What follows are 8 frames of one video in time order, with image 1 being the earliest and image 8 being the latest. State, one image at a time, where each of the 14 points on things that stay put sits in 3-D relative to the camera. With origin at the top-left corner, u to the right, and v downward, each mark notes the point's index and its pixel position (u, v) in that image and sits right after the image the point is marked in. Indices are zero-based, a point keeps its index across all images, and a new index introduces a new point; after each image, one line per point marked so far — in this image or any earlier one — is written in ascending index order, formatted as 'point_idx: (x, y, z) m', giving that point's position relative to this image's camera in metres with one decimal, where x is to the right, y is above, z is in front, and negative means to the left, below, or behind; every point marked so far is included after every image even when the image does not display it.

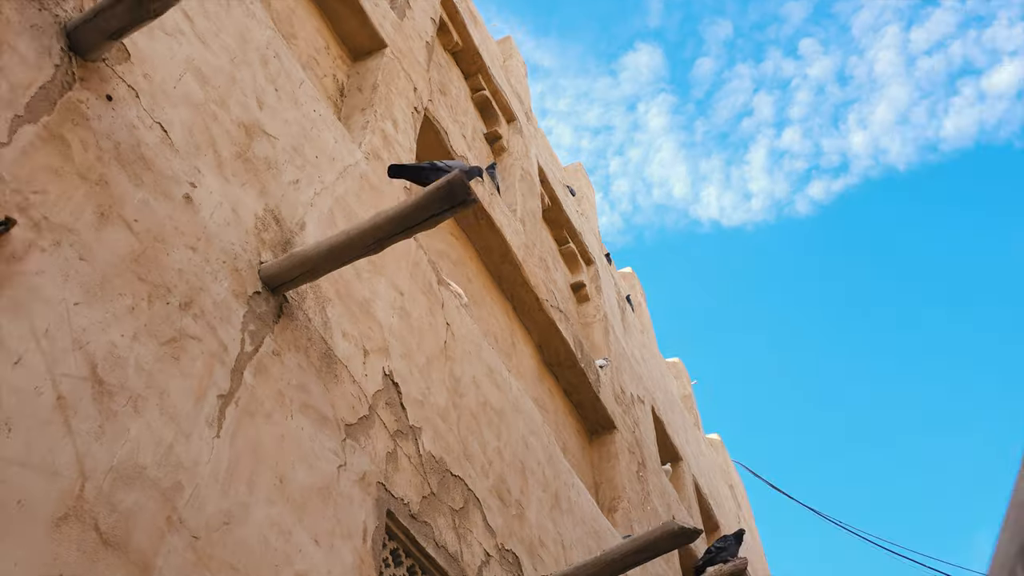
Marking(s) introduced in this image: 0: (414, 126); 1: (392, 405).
0: (-0.6, +1.0, +5.6) m
1: (-0.5, -0.5, +3.9) m
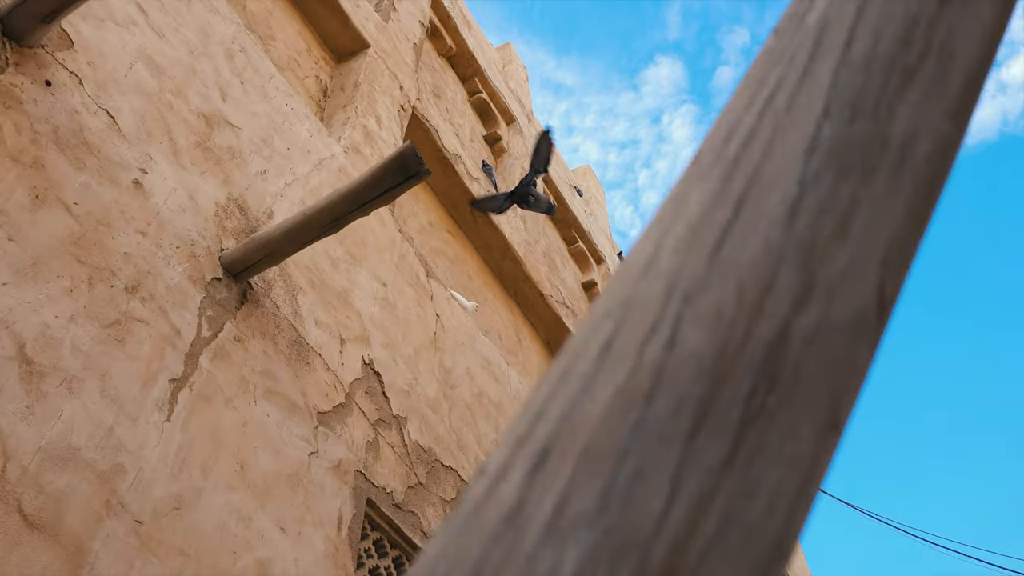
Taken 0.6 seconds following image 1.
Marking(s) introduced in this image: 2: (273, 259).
0: (-0.7, +1.0, +5.5) m
1: (-0.6, -0.4, +3.8) m
2: (-0.8, +0.1, +3.2) m
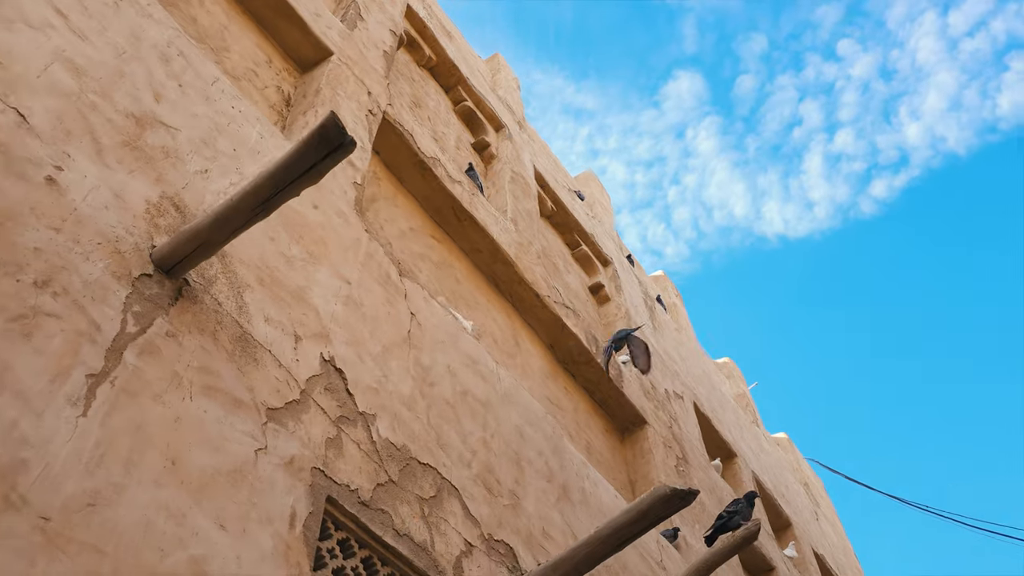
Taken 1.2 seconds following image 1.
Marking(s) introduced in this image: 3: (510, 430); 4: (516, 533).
0: (-0.8, +0.9, +5.4) m
1: (-0.7, -0.4, +3.6) m
2: (-1.0, +0.1, +3.1) m
3: (0.0, -0.7, +4.8) m
4: (0.0, -1.1, +4.3) m
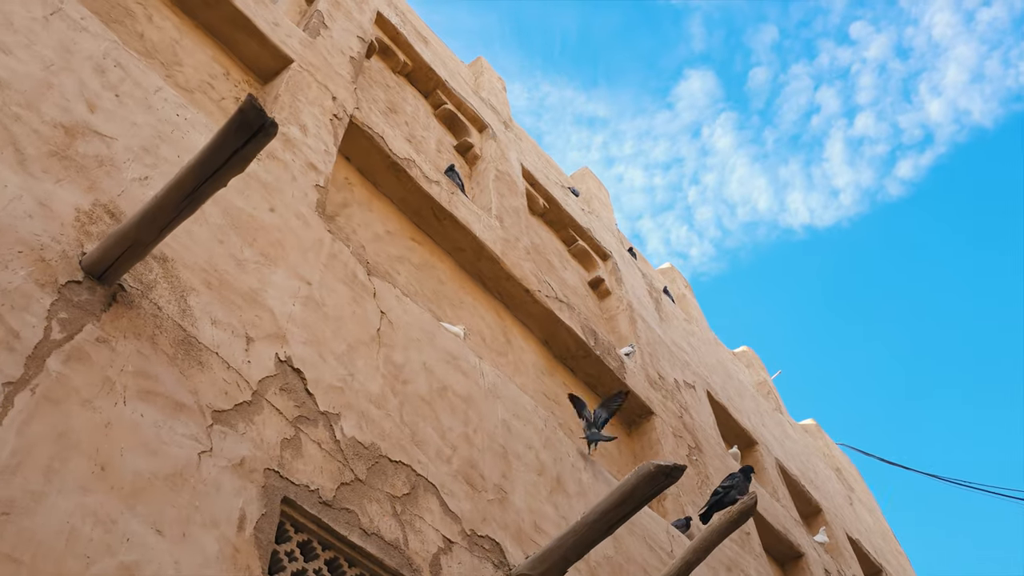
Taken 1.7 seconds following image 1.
0: (-1.0, +0.9, +5.3) m
1: (-0.8, -0.4, +3.5) m
2: (-1.2, +0.1, +3.0) m
3: (-0.1, -0.7, +4.7) m
4: (0.0, -1.1, +4.1) m
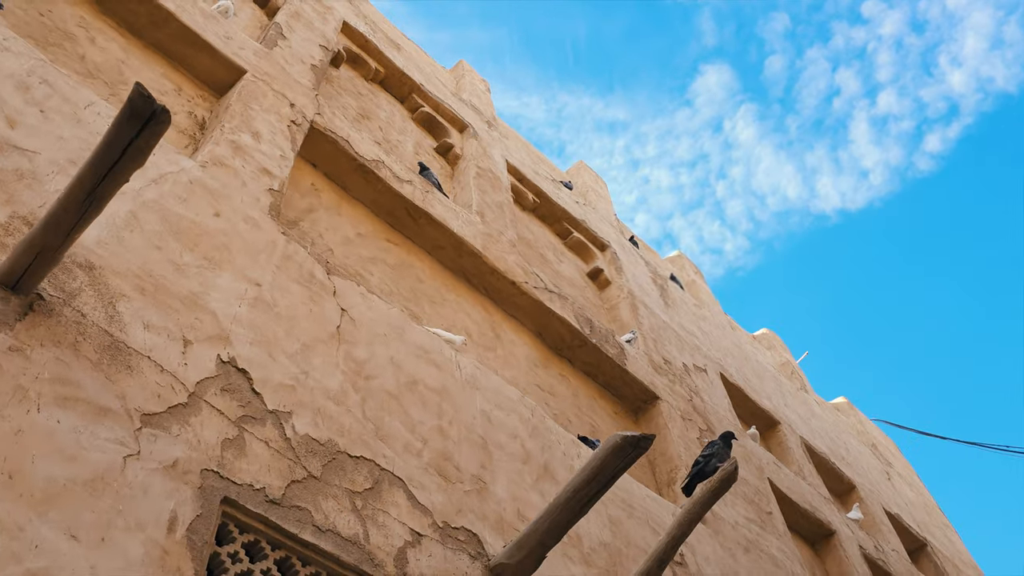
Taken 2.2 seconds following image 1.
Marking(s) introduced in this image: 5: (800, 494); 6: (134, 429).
0: (-1.3, +0.8, +5.3) m
1: (-1.0, -0.4, +3.4) m
2: (-1.5, +0.1, +2.9) m
3: (-0.2, -0.6, +4.6) m
4: (-0.1, -1.0, +4.0) m
5: (+2.4, -1.7, +7.8) m
6: (-1.2, -0.4, +2.9) m
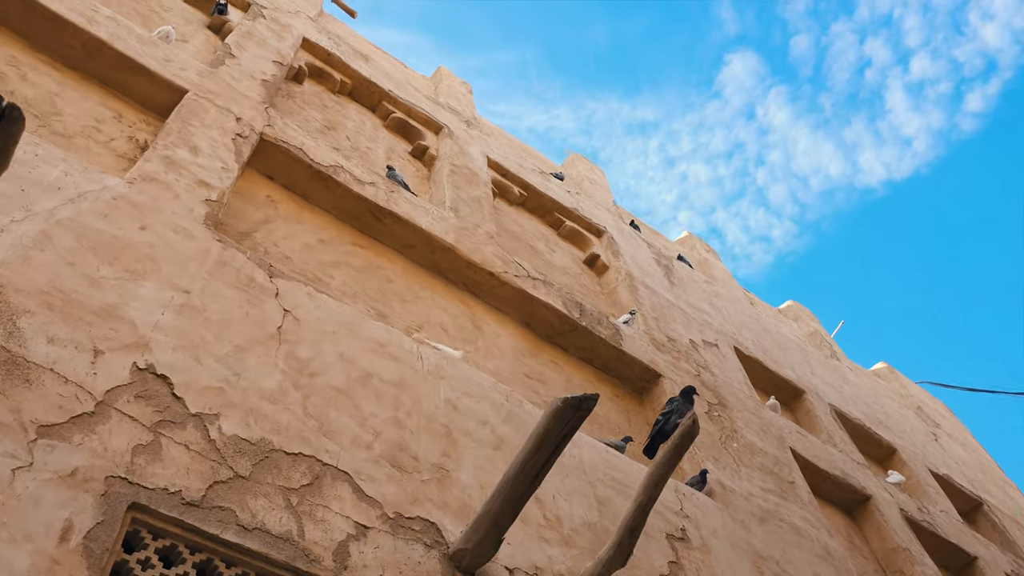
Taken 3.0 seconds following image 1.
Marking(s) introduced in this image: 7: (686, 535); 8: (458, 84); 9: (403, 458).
0: (-1.6, +0.8, +5.2) m
1: (-1.3, -0.4, +3.3) m
2: (-1.8, 0.0, +2.8) m
3: (-0.4, -0.6, +4.4) m
4: (-0.3, -0.9, +3.8) m
5: (+2.6, -1.4, +7.5) m
6: (-1.5, -0.5, +2.8) m
7: (+0.9, -1.3, +5.0) m
8: (-0.5, +2.1, +9.4) m
9: (-0.5, -0.7, +3.9) m
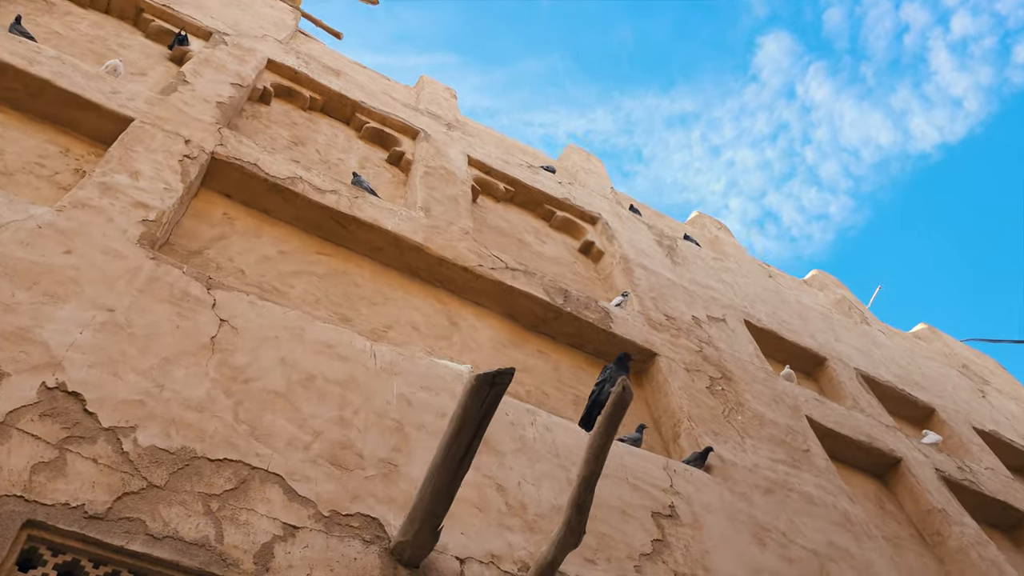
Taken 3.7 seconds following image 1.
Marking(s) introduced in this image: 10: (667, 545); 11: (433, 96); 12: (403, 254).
0: (-1.8, +0.7, +5.2) m
1: (-1.6, -0.4, +3.2) m
2: (-2.2, -0.1, +2.8) m
3: (-0.6, -0.5, +4.3) m
4: (-0.5, -0.9, +3.7) m
5: (+2.6, -1.1, +7.2) m
6: (-1.8, -0.5, +2.8) m
7: (+0.8, -1.2, +4.8) m
8: (-0.7, +2.0, +9.3) m
9: (-0.7, -0.7, +3.8) m
10: (+0.7, -1.2, +4.5) m
11: (-0.8, +1.9, +9.0) m
12: (-0.7, +0.2, +5.9) m
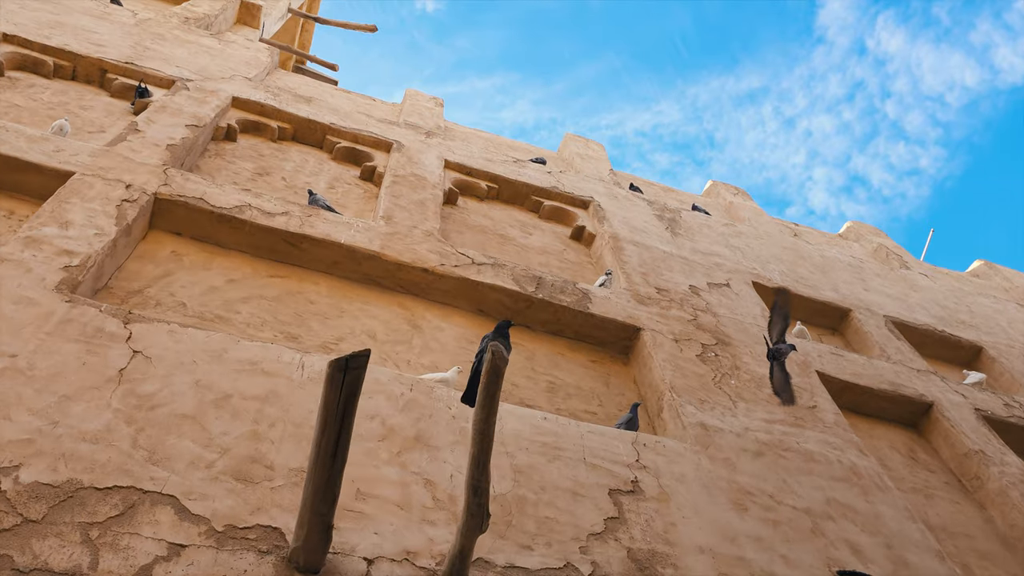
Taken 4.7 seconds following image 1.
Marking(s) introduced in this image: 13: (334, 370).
0: (-2.2, +0.4, +5.3) m
1: (-2.0, -0.6, +3.3) m
2: (-2.7, -0.3, +2.9) m
3: (-0.9, -0.6, +4.2) m
4: (-0.9, -0.9, +3.6) m
5: (+2.6, -0.6, +6.7) m
6: (-2.3, -0.7, +2.8) m
7: (+0.6, -1.0, +4.5) m
8: (-0.9, +1.9, +9.3) m
9: (-1.0, -0.7, +3.7) m
10: (+0.5, -1.1, +4.2) m
11: (-0.9, +1.8, +9.0) m
12: (-1.0, +0.1, +5.9) m
13: (-0.6, -0.3, +3.1) m
